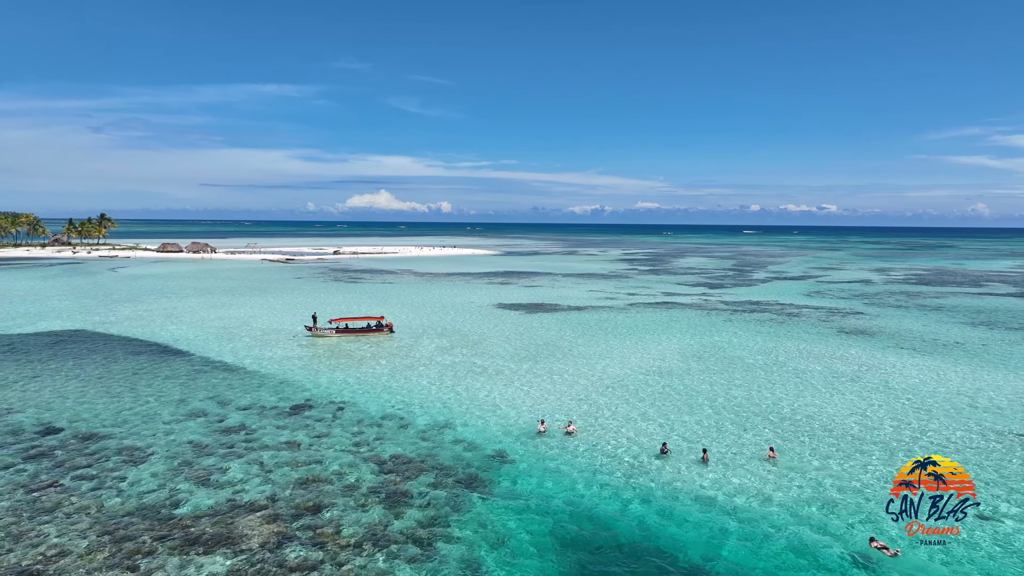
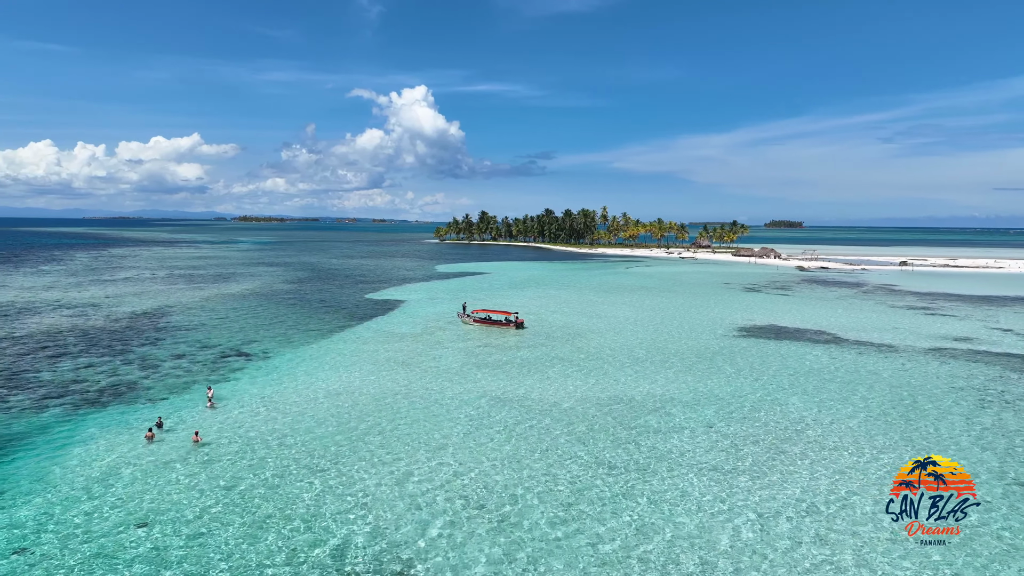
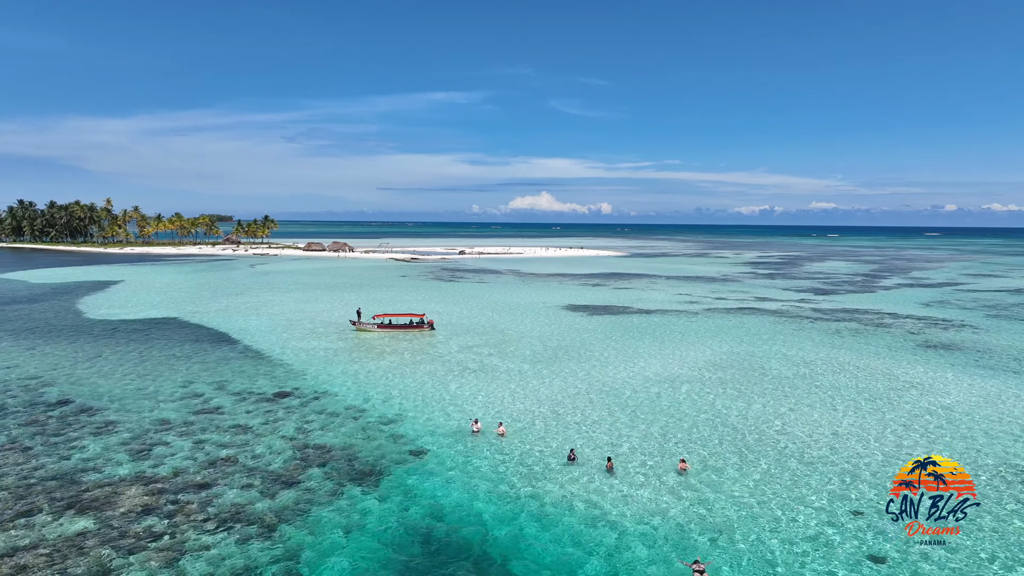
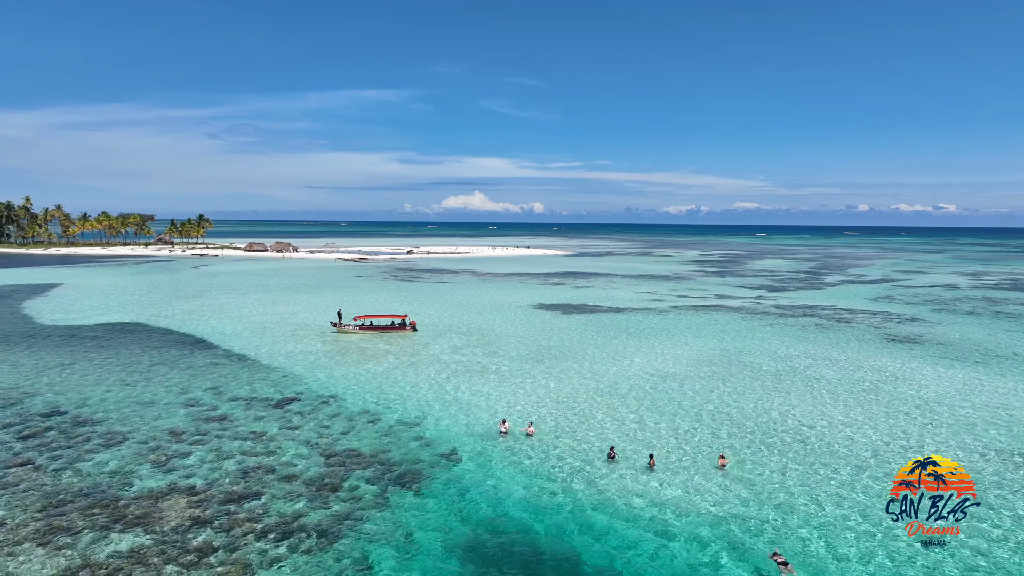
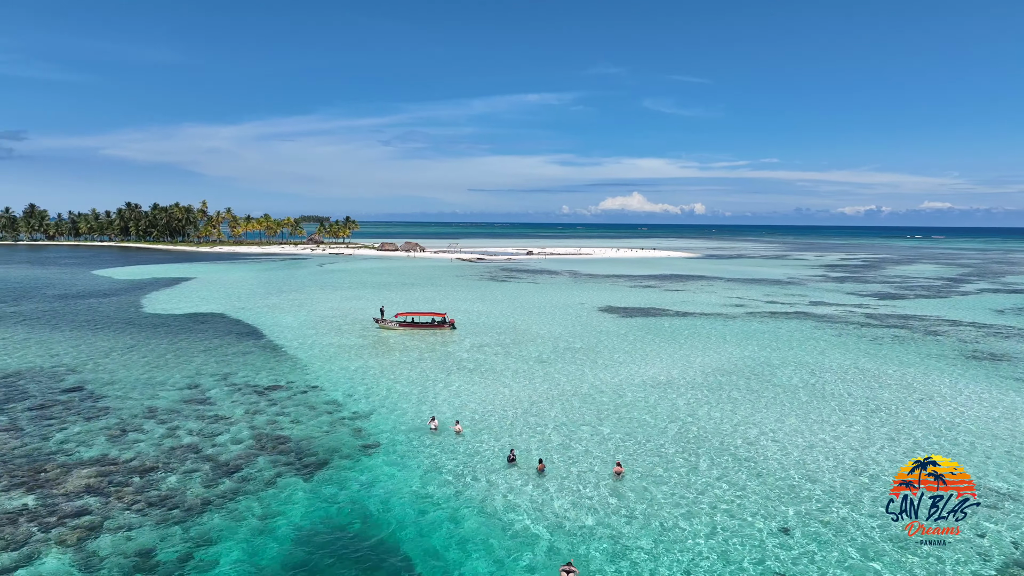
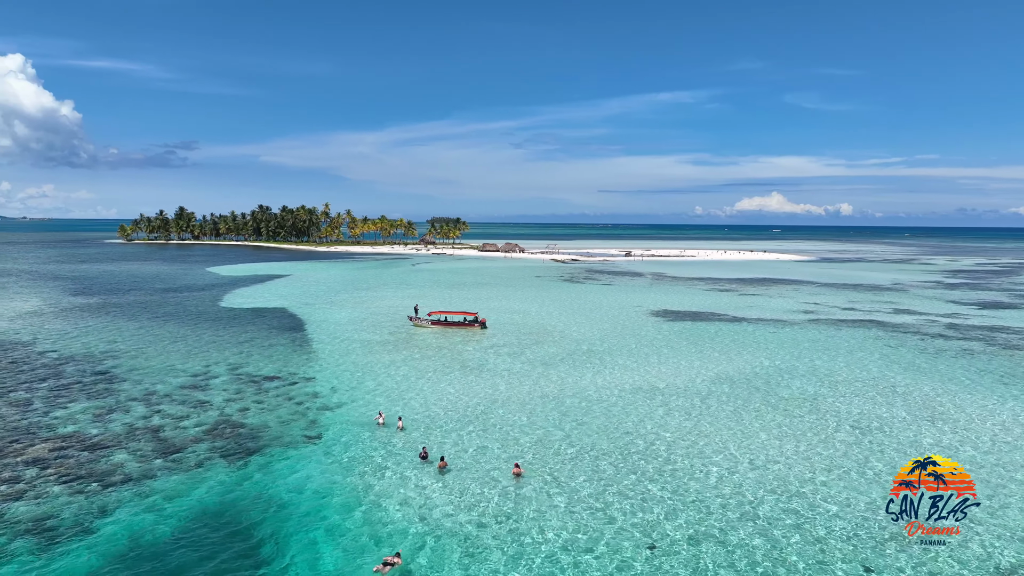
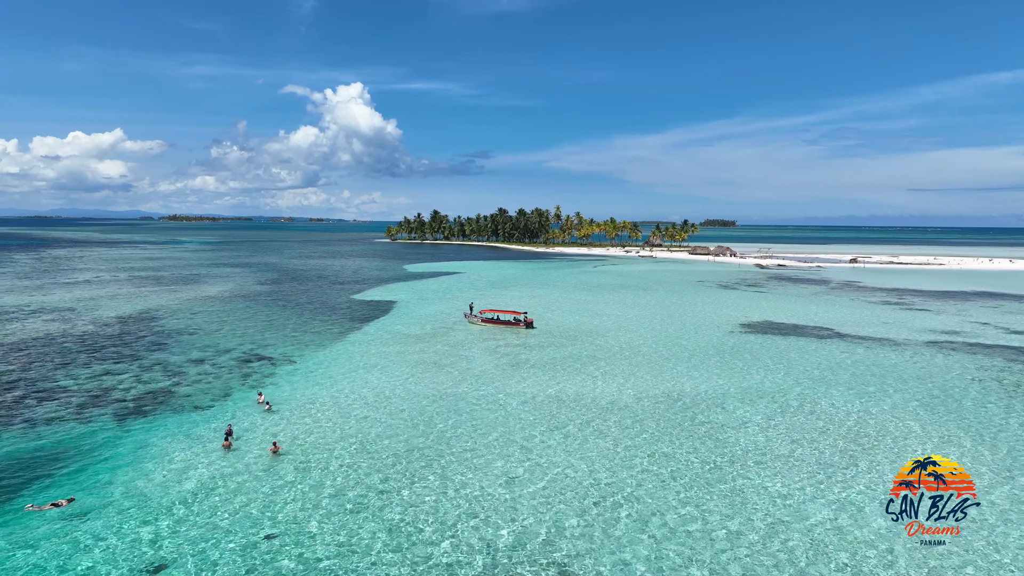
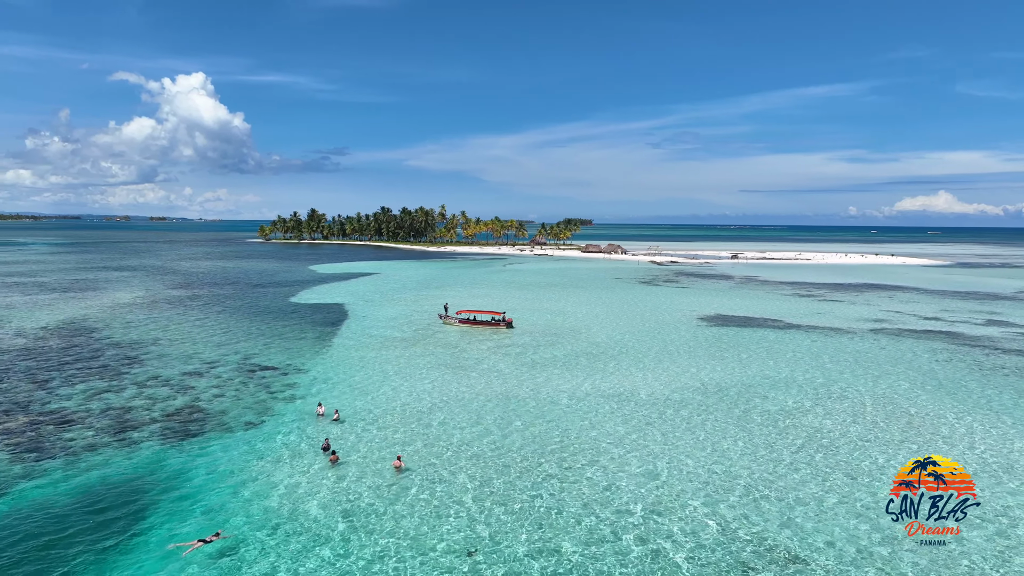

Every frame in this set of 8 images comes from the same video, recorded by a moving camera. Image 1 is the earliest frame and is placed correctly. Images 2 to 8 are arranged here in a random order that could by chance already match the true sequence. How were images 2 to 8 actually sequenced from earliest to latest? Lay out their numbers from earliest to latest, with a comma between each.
4, 3, 5, 6, 8, 7, 2
